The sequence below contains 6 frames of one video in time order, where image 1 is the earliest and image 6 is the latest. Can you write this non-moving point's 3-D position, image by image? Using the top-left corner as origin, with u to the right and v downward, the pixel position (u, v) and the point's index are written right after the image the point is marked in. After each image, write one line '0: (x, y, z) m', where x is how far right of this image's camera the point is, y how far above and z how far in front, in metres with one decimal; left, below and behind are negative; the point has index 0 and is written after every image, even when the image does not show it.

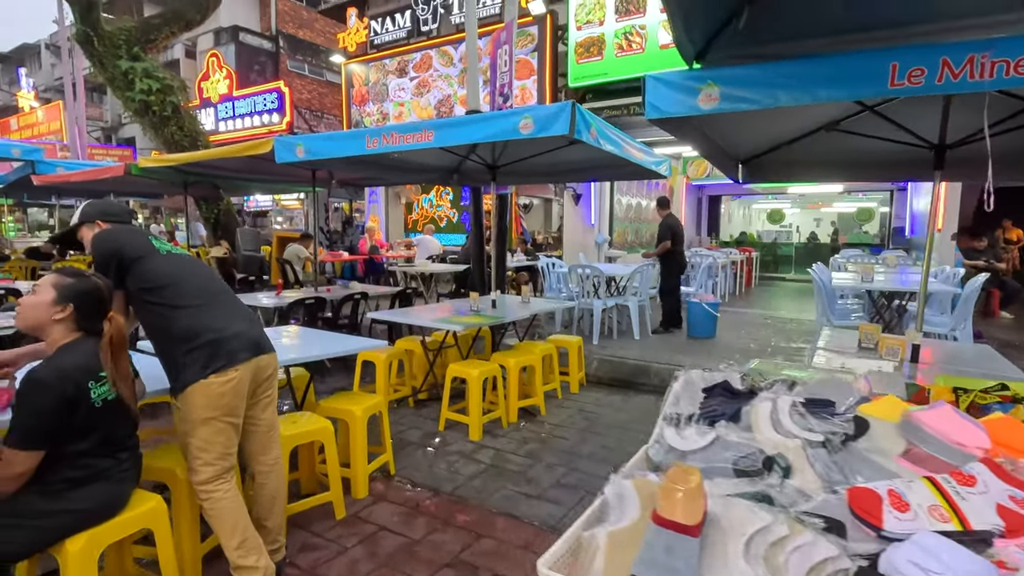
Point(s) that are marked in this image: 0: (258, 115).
0: (-6.6, +4.6, +14.1) m
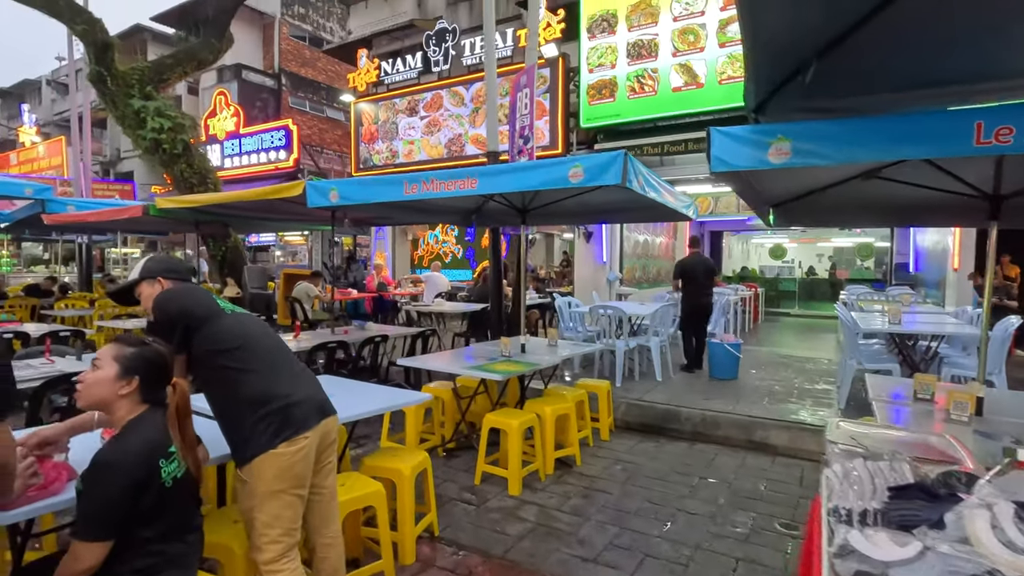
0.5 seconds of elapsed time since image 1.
0: (-6.5, +3.6, +14.1) m
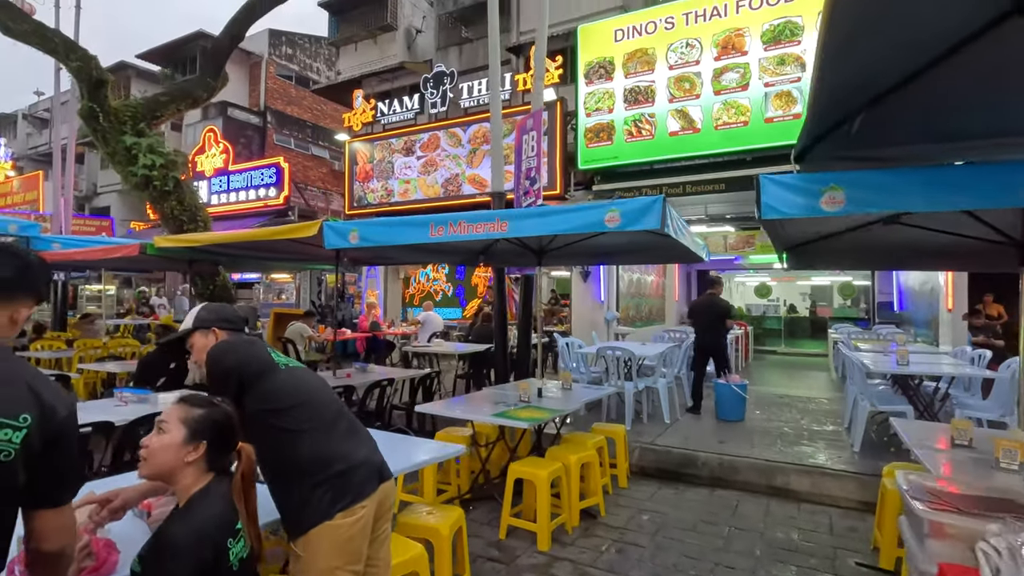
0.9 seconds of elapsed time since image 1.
0: (-6.7, +2.6, +14.0) m
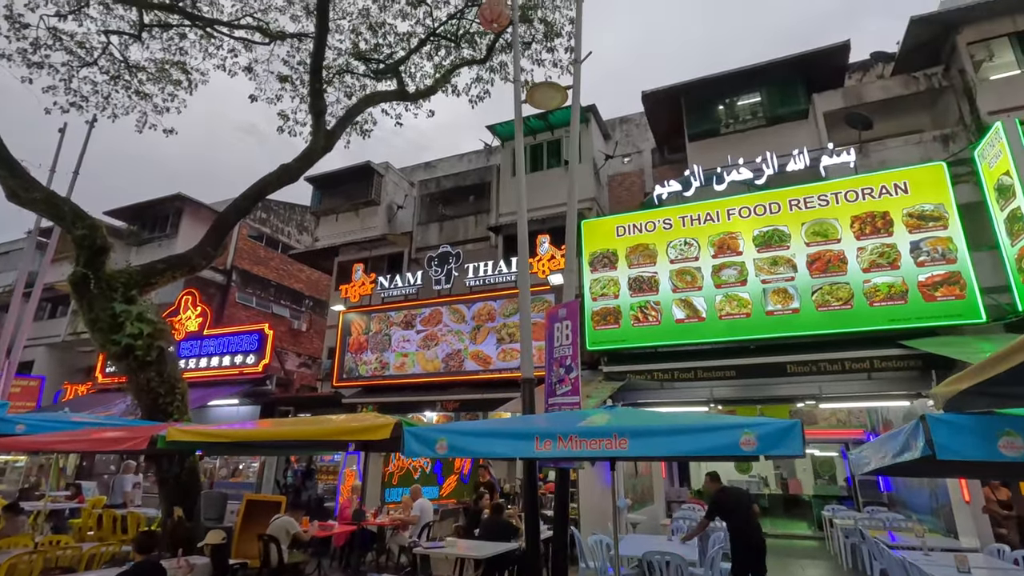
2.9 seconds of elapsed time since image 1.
0: (-6.9, -1.6, +13.3) m
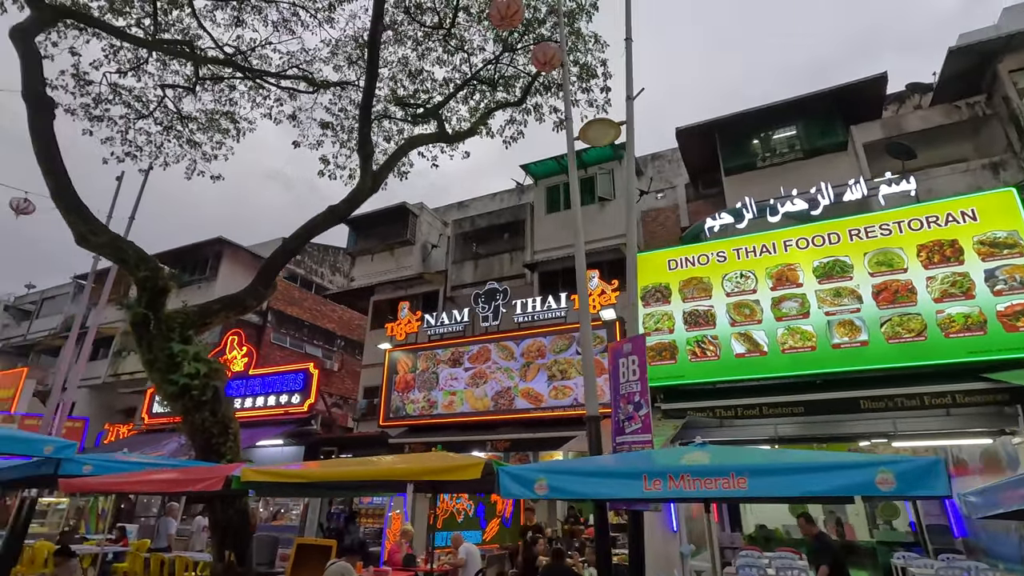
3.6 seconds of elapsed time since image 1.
0: (-5.8, -2.6, +13.3) m
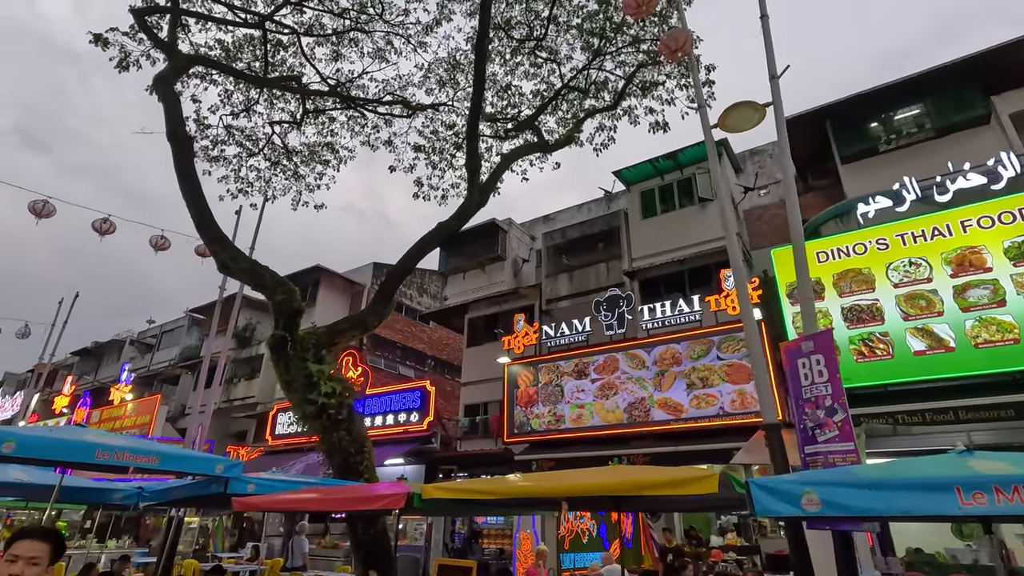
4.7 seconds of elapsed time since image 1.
0: (-2.9, -3.1, +13.4) m
